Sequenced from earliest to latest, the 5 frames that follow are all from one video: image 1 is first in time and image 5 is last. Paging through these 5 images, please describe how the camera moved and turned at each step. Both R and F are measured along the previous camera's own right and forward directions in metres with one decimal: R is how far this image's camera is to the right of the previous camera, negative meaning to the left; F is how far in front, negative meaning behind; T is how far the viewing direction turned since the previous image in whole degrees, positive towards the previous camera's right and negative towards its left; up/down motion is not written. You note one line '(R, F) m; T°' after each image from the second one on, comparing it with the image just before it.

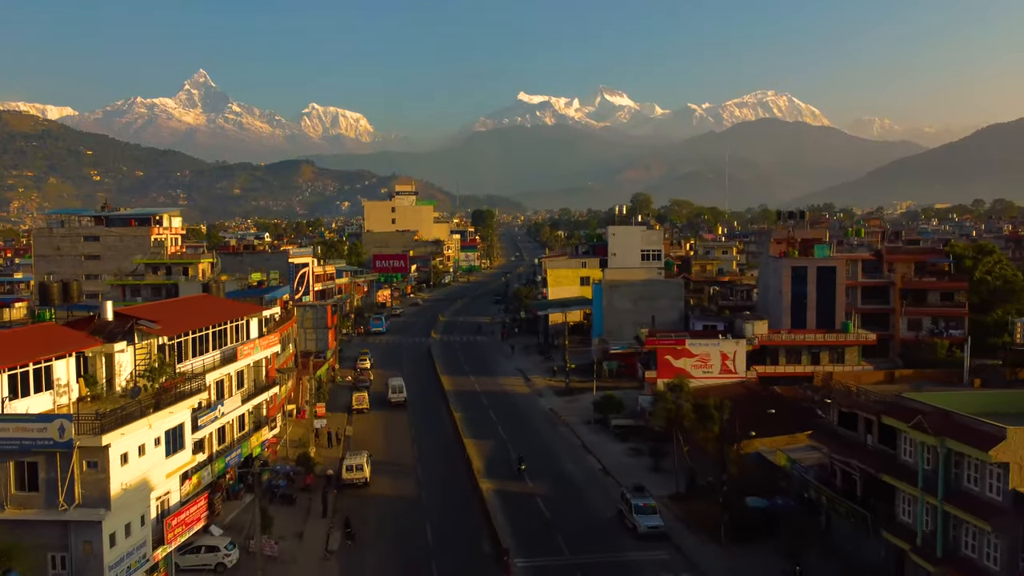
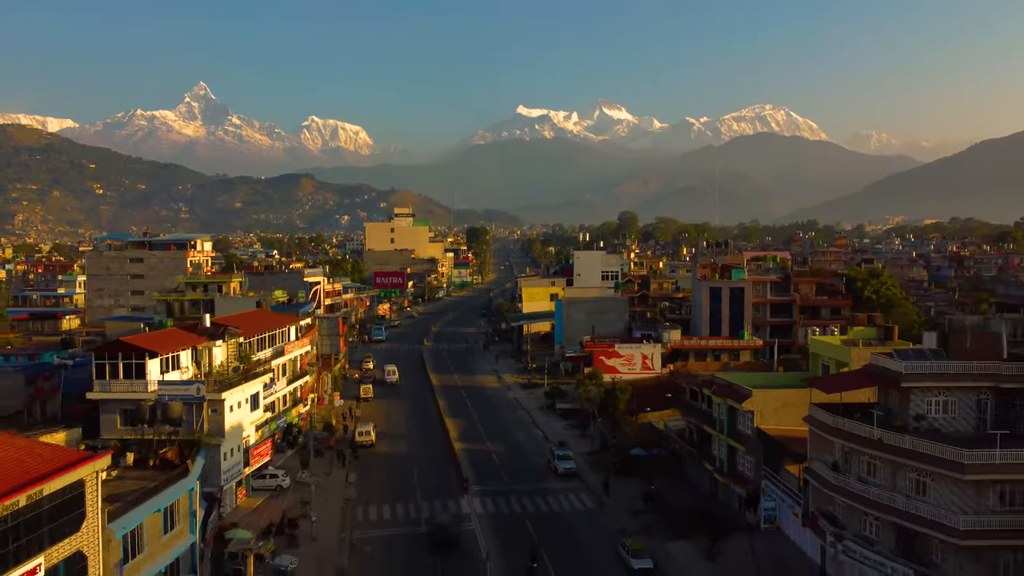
(+1.1, -7.9) m; 0°
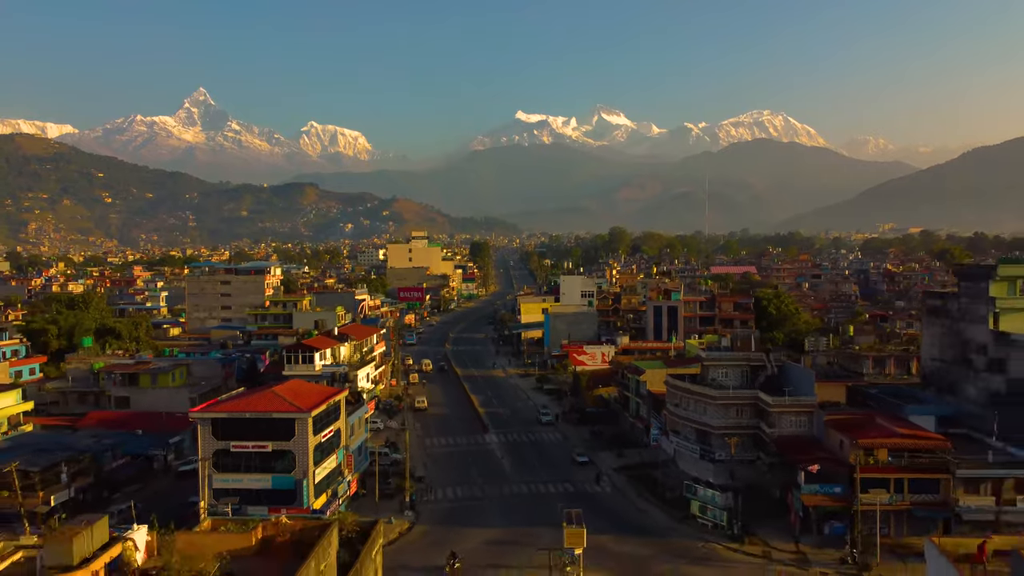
(-0.2, -15.9) m; 0°
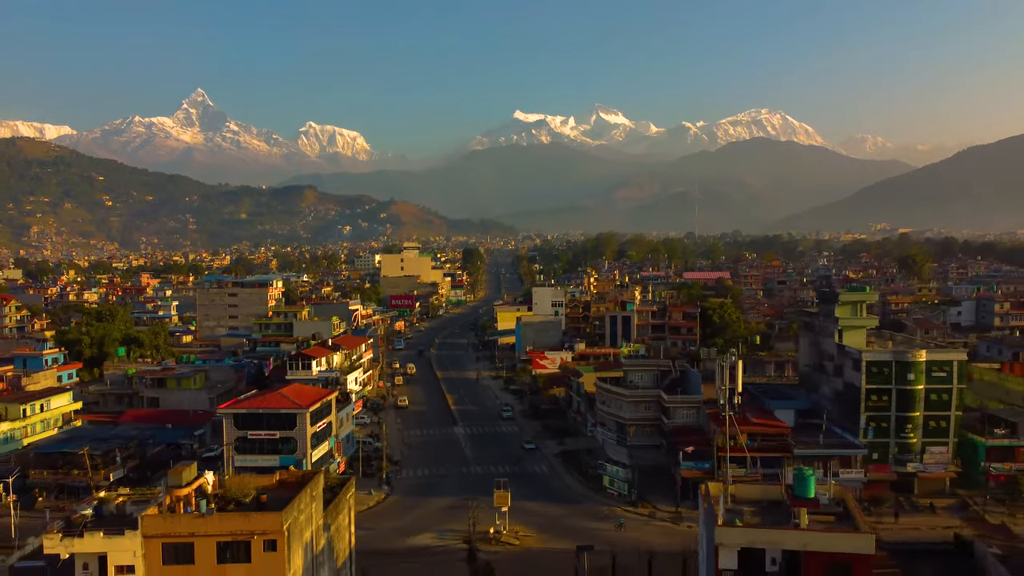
(+1.9, -7.7) m; 0°
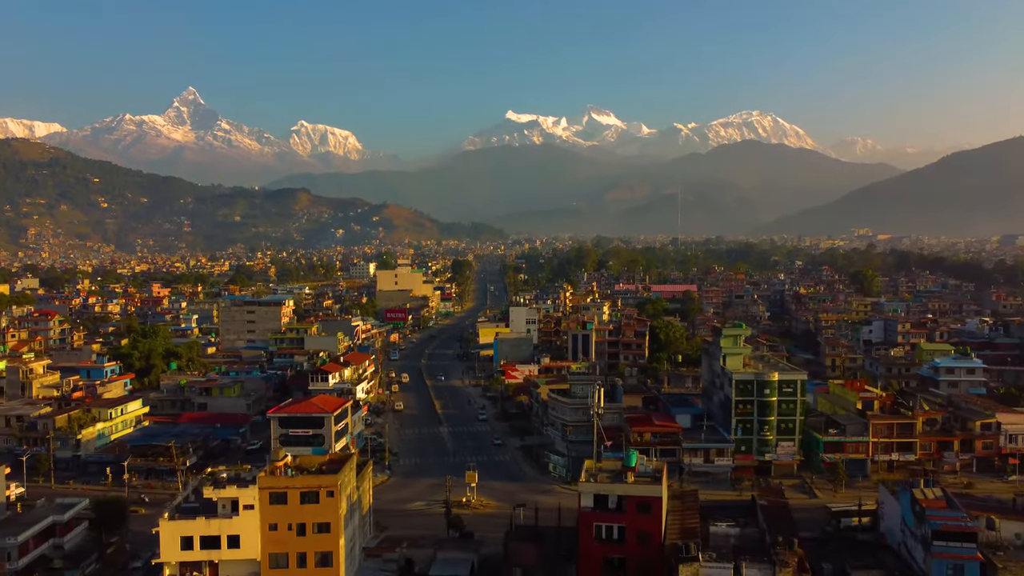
(+1.2, -12.0) m; +1°
